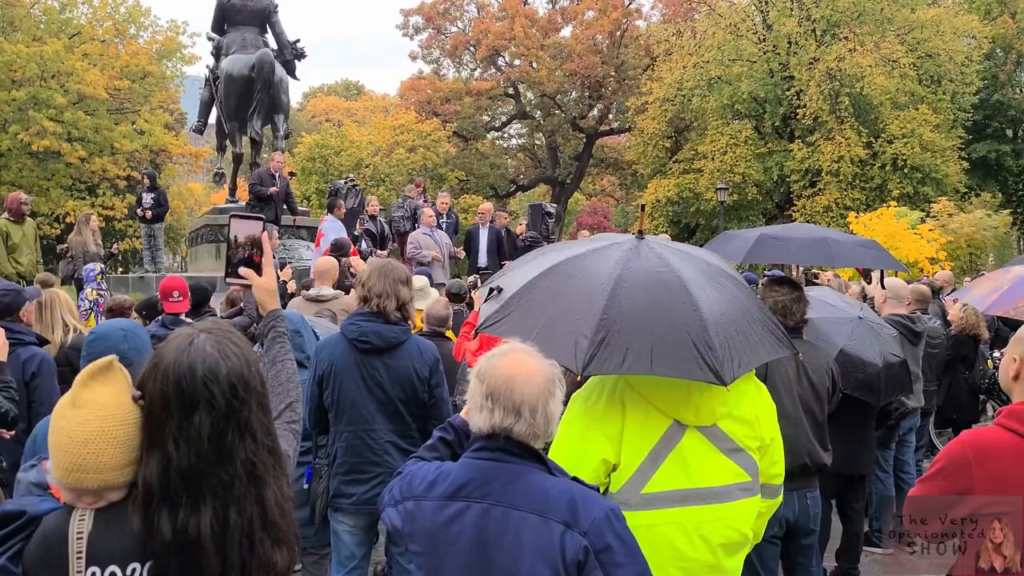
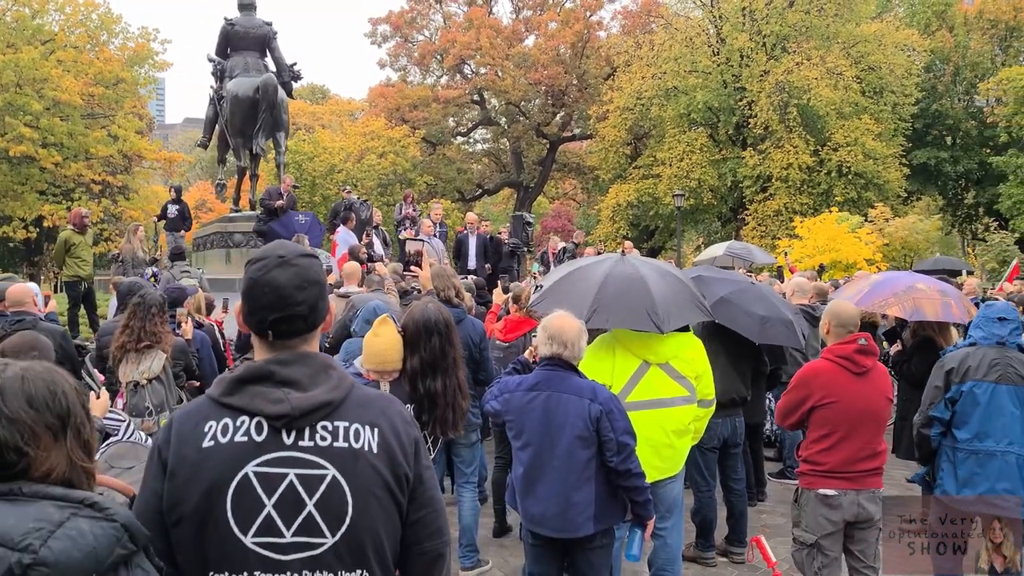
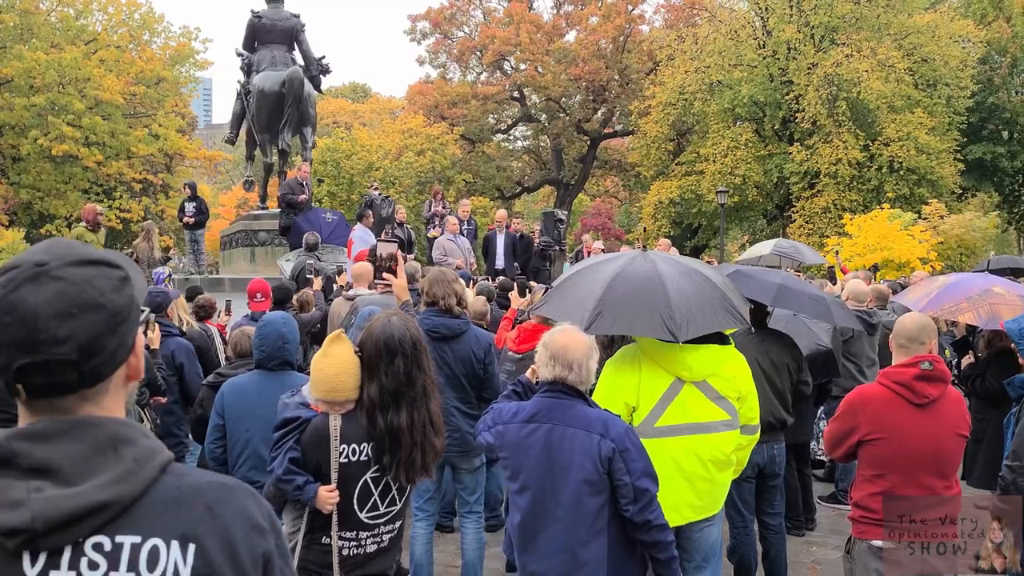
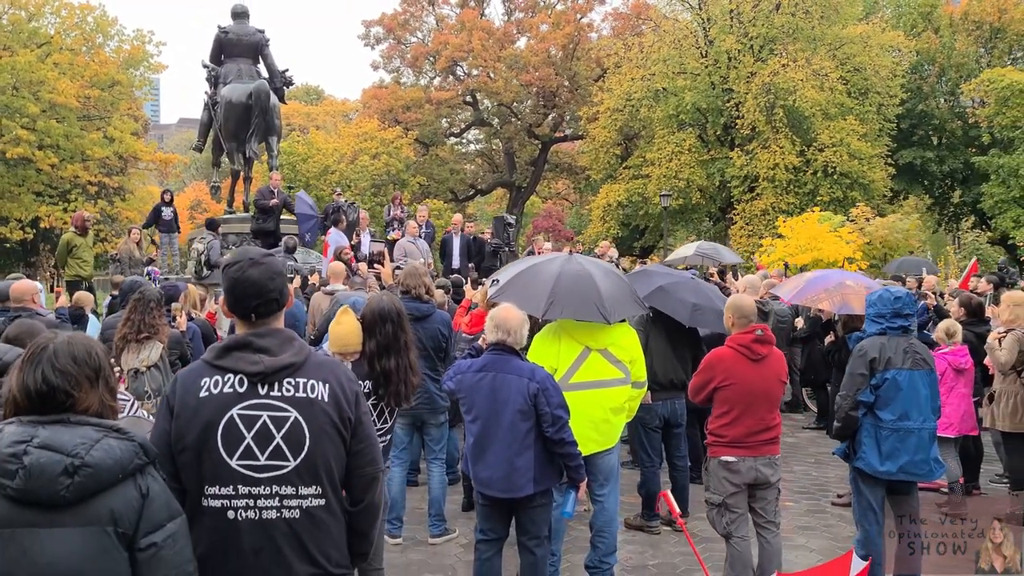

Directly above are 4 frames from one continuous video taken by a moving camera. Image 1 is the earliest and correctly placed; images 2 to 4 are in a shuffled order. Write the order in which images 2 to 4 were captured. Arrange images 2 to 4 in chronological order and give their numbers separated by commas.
3, 2, 4
